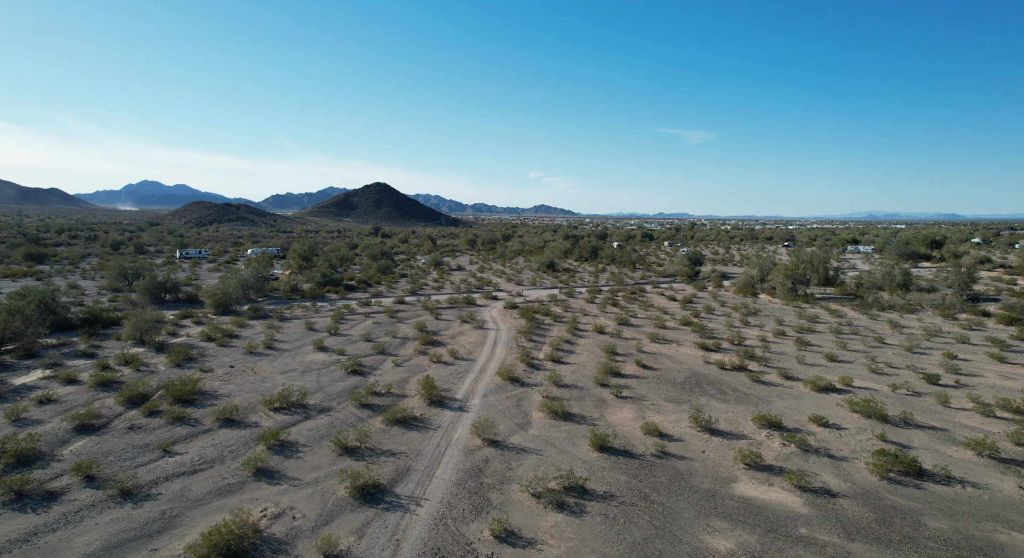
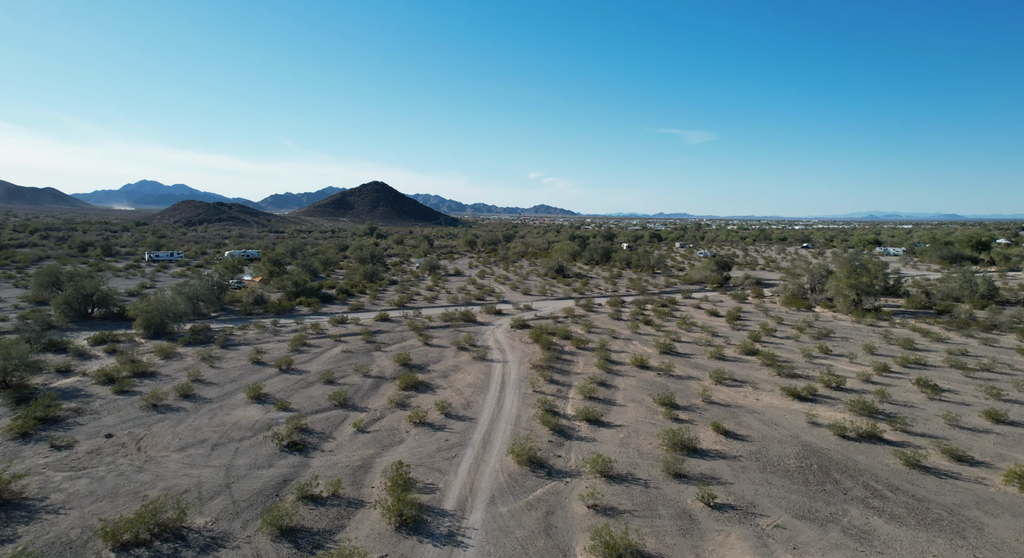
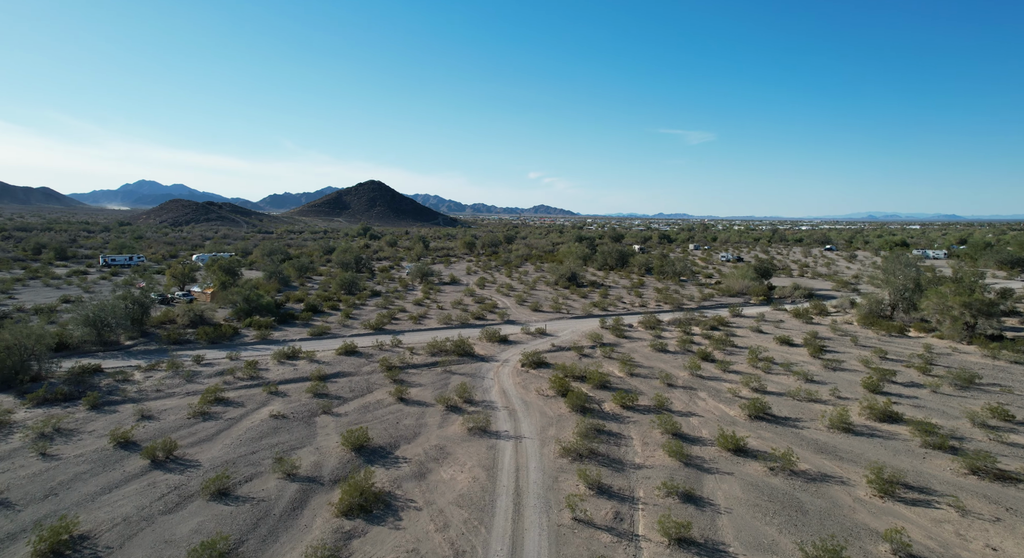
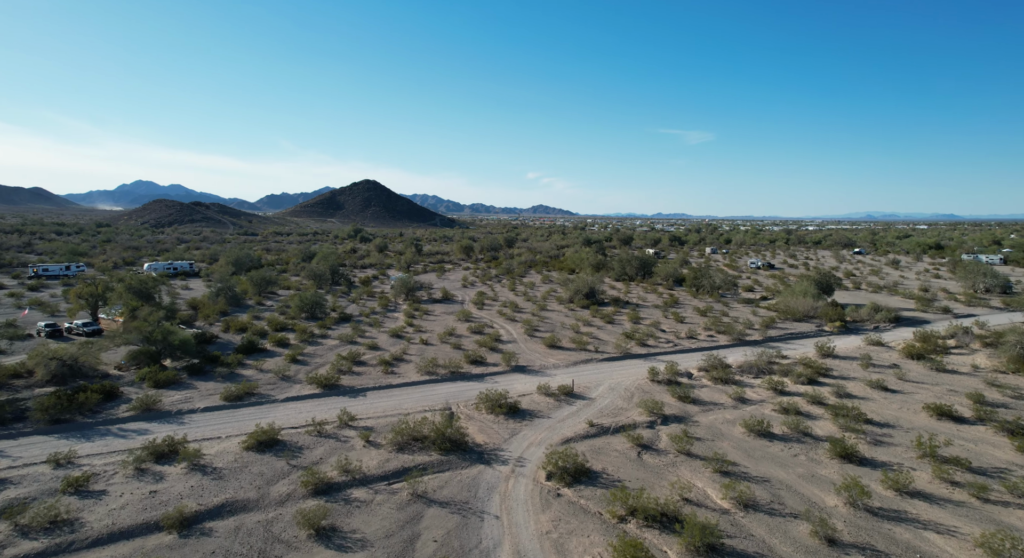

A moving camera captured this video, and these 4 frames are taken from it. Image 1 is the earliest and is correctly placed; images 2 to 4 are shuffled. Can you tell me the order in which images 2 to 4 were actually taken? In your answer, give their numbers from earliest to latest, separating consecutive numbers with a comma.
2, 3, 4
